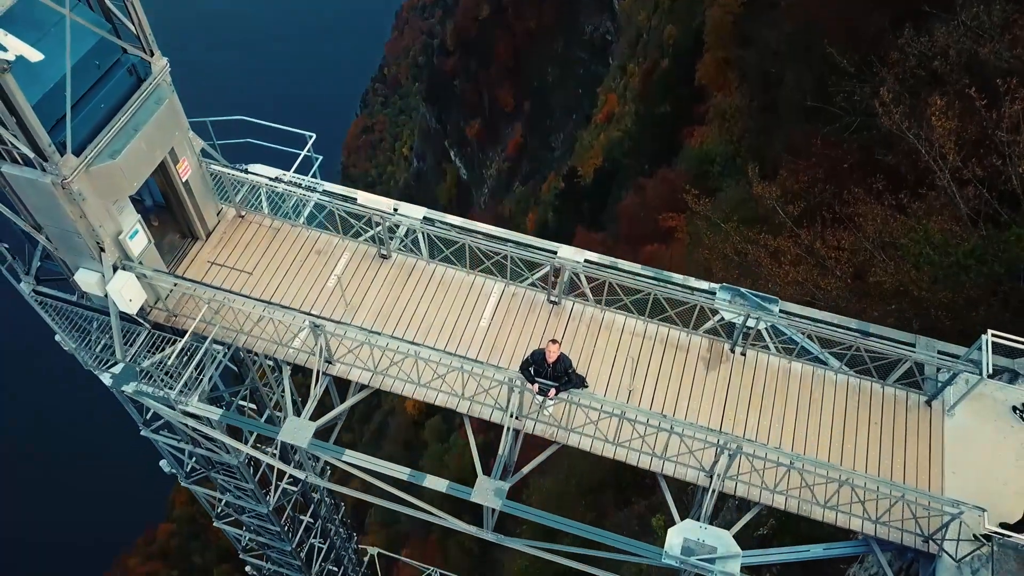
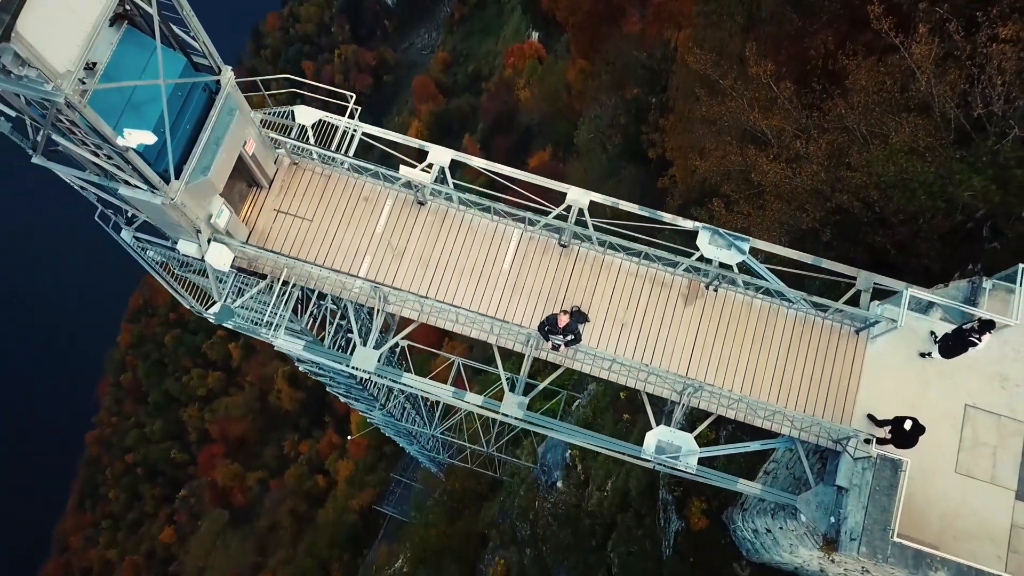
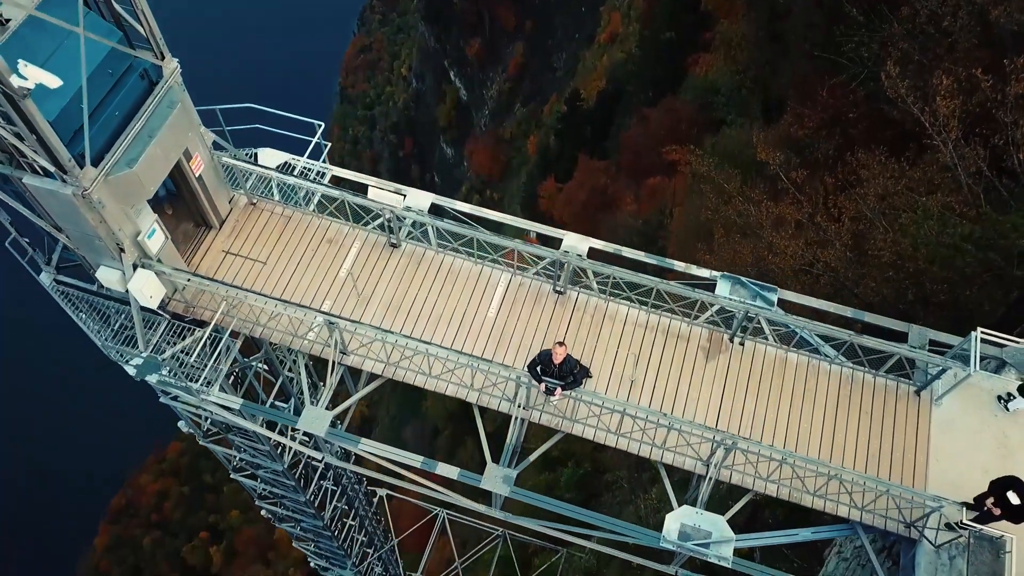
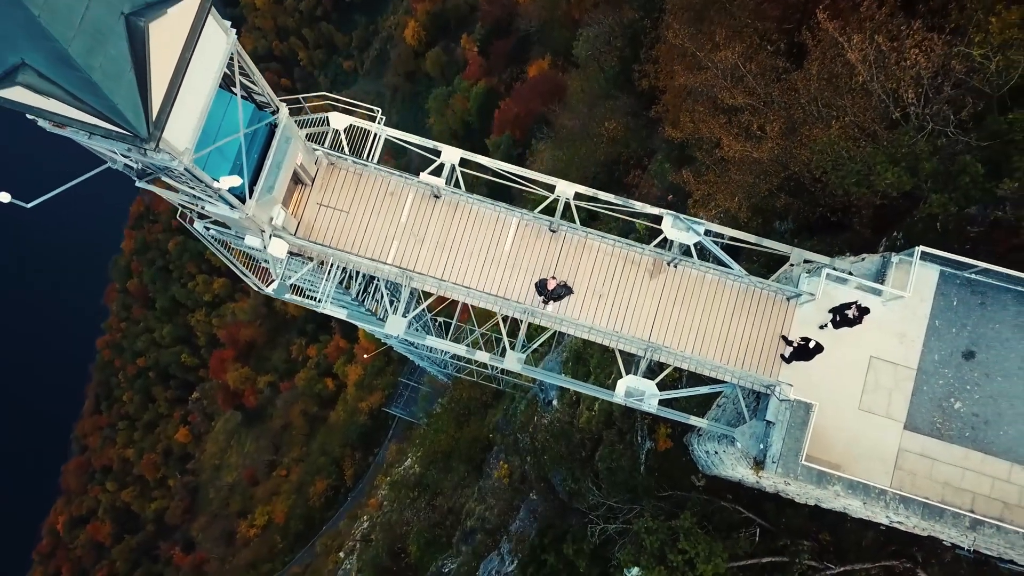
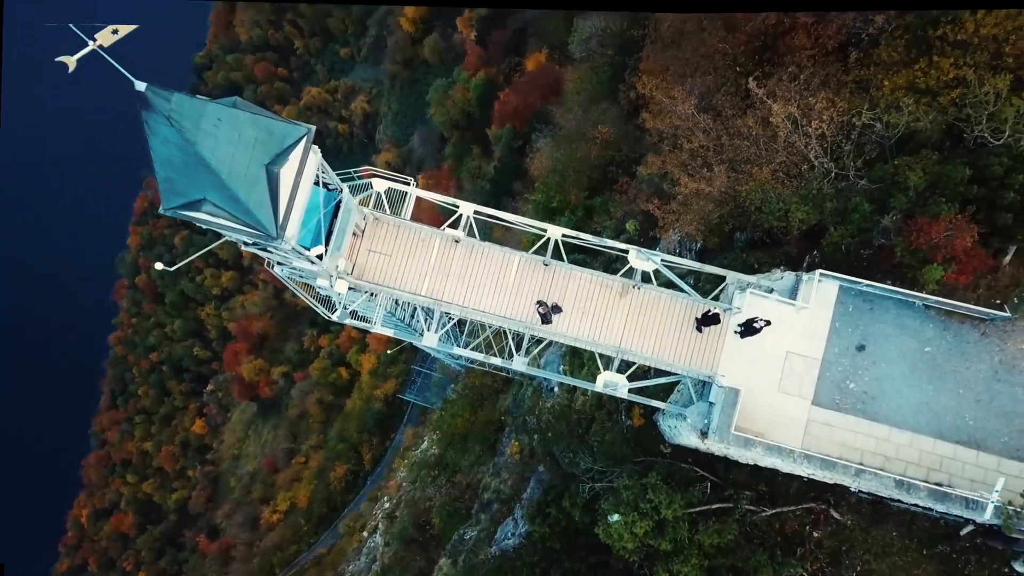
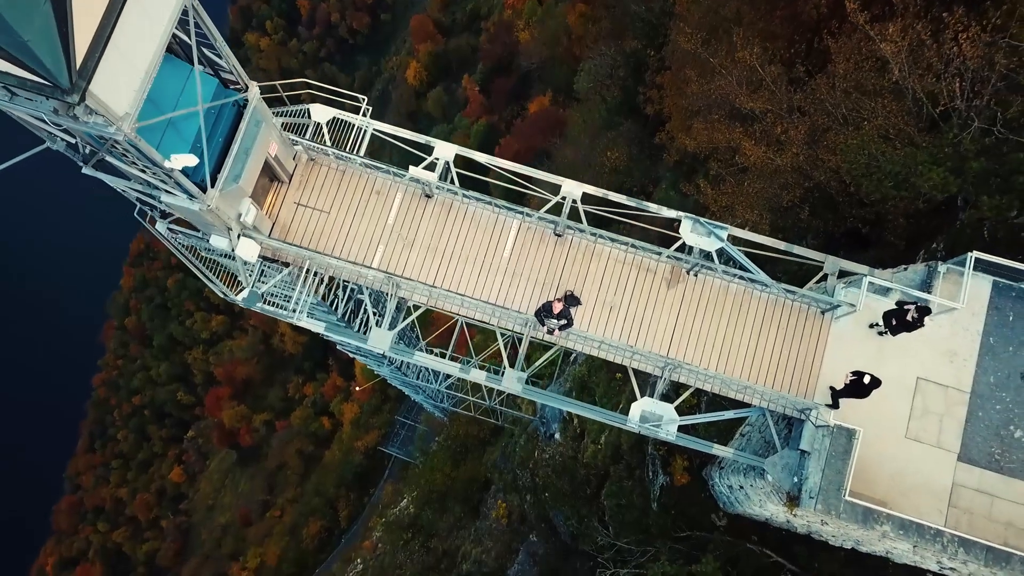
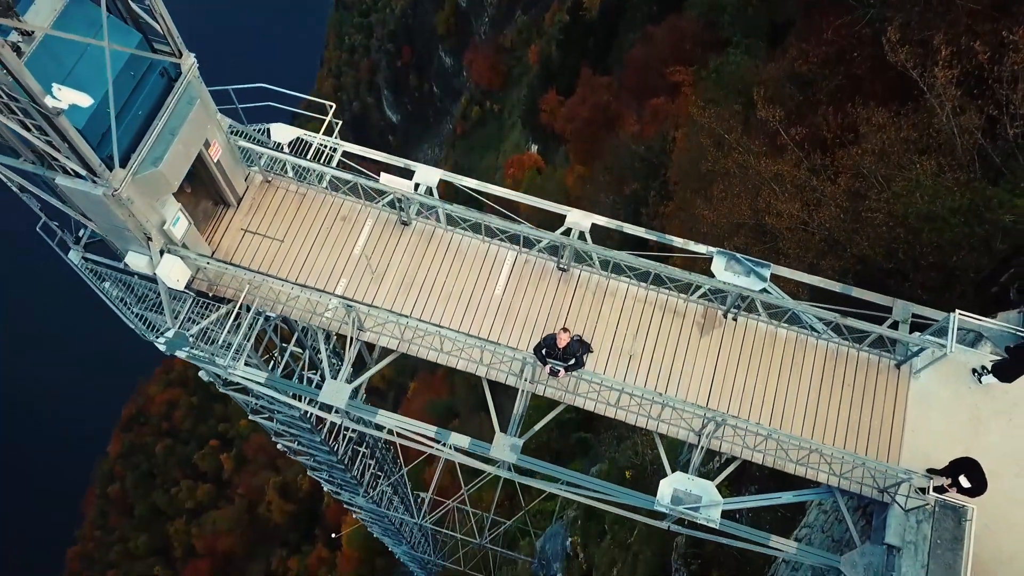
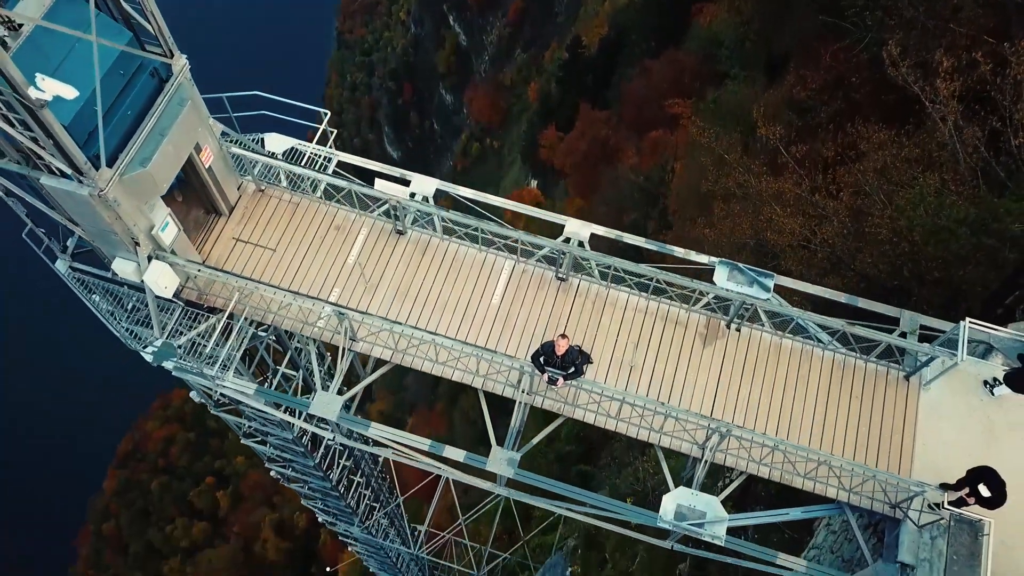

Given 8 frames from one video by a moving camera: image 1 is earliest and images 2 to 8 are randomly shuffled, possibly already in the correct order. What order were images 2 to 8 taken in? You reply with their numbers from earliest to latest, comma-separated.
3, 8, 7, 2, 6, 4, 5
